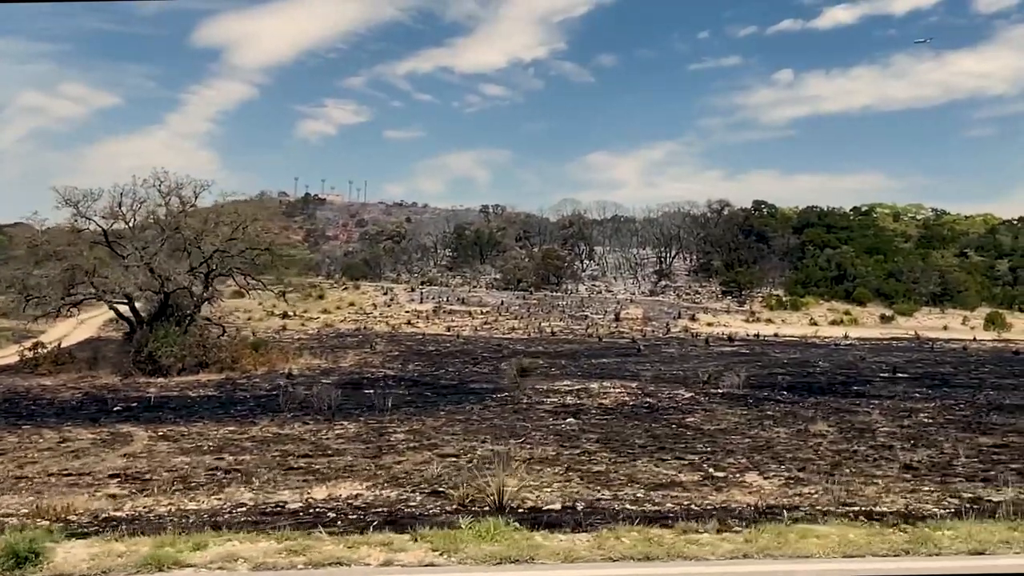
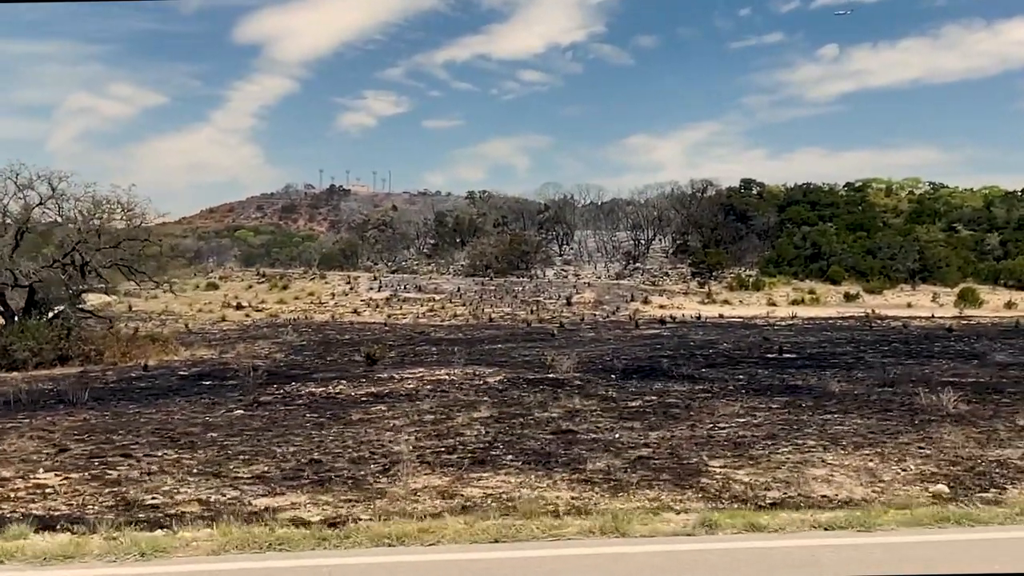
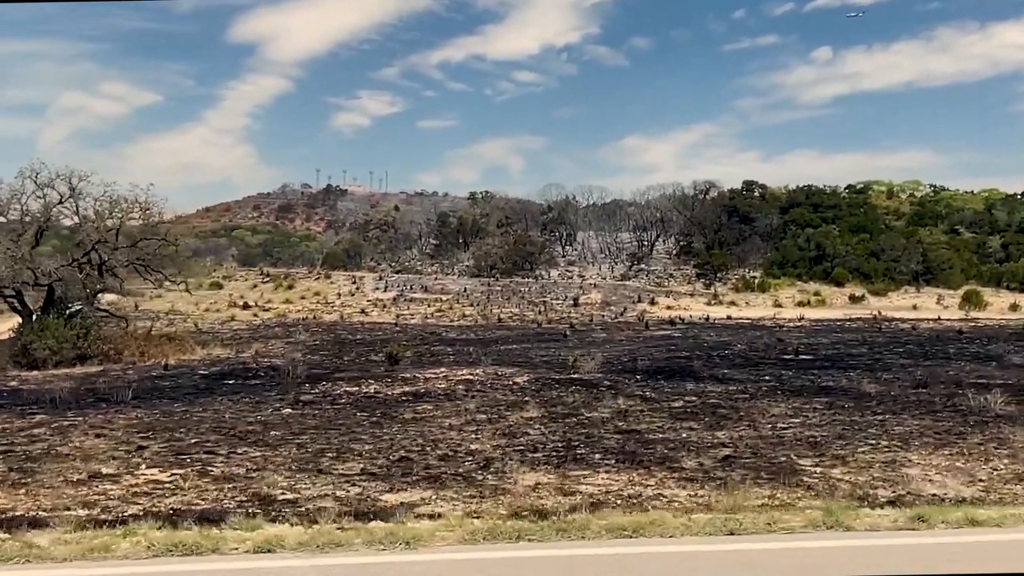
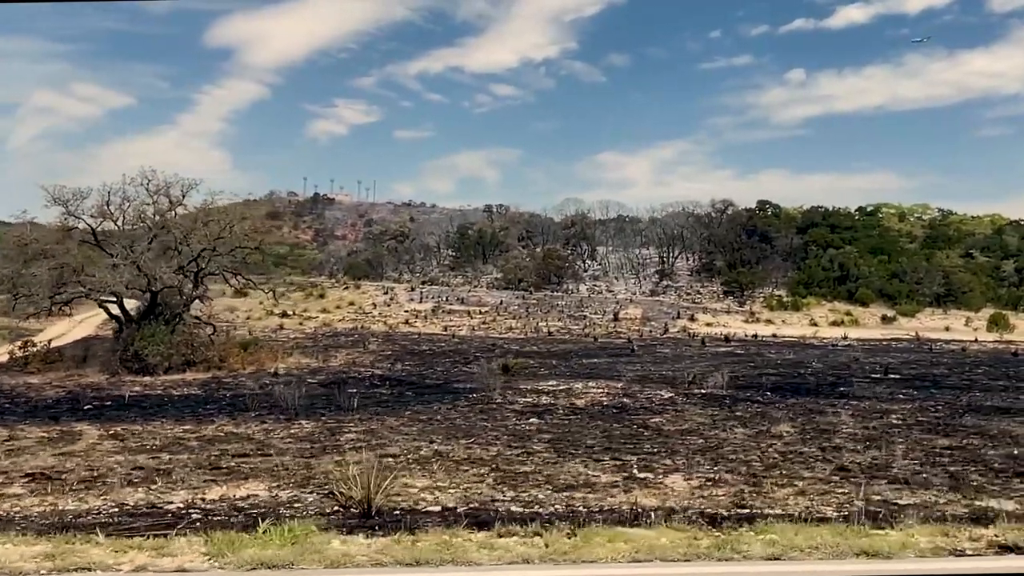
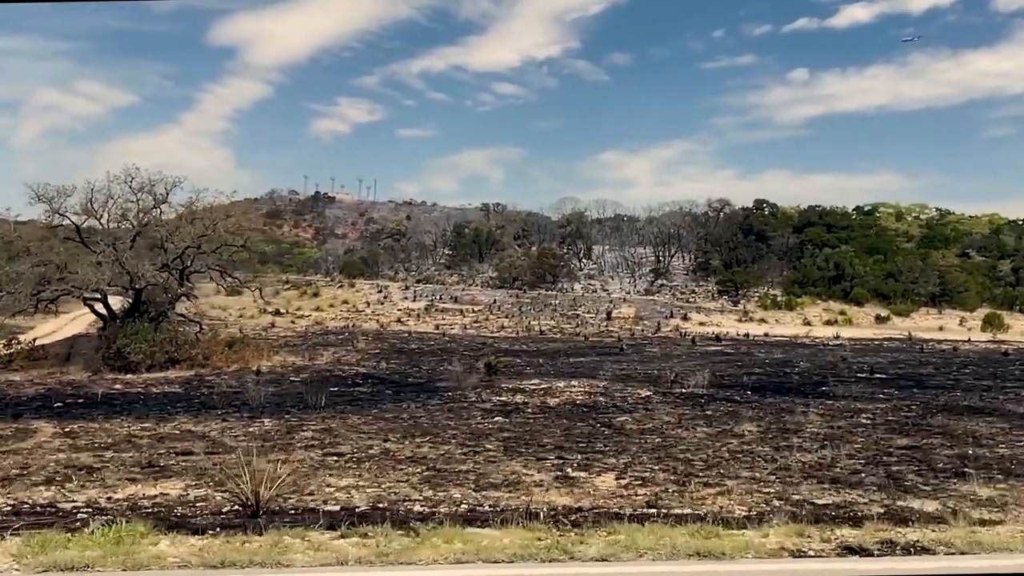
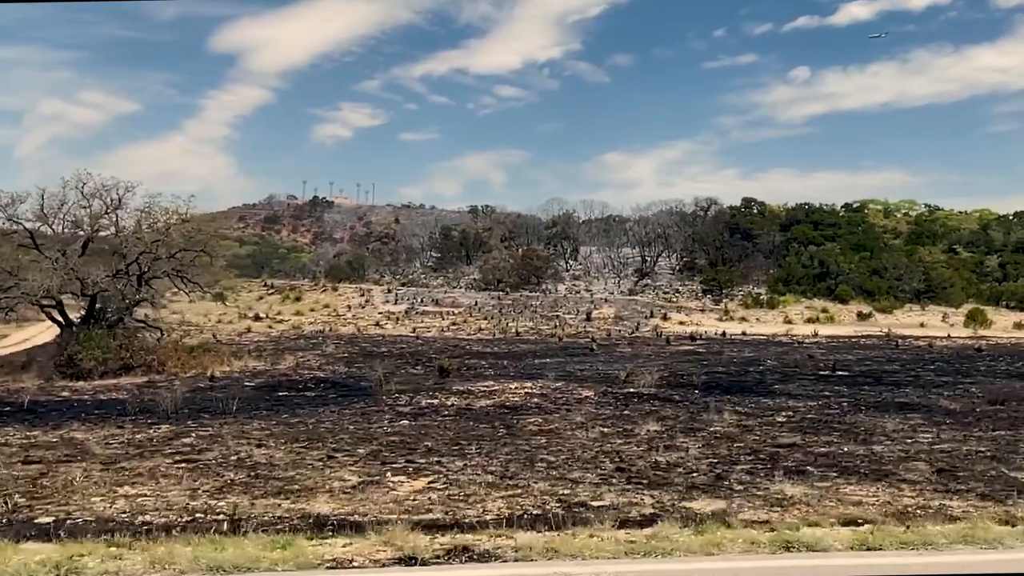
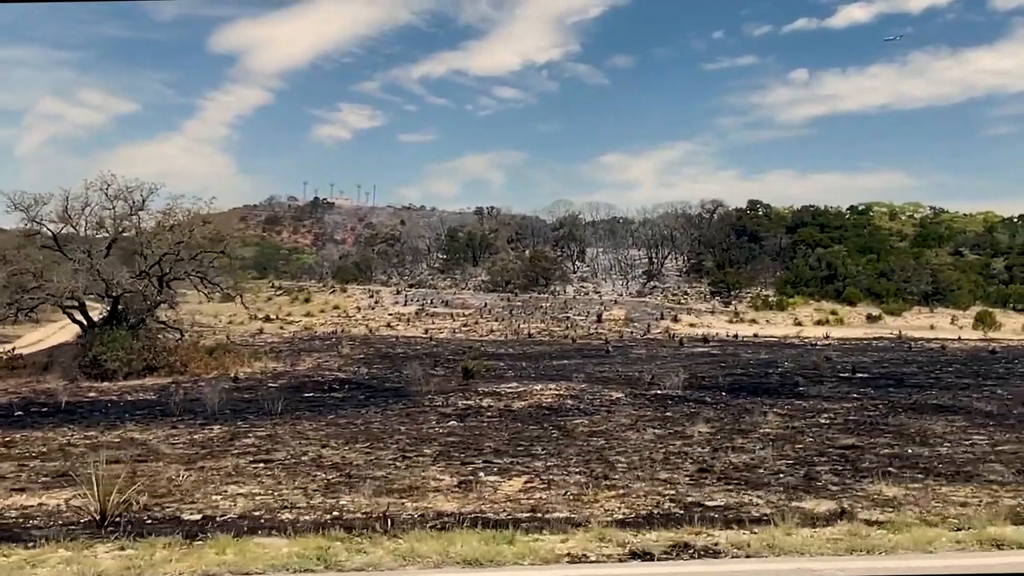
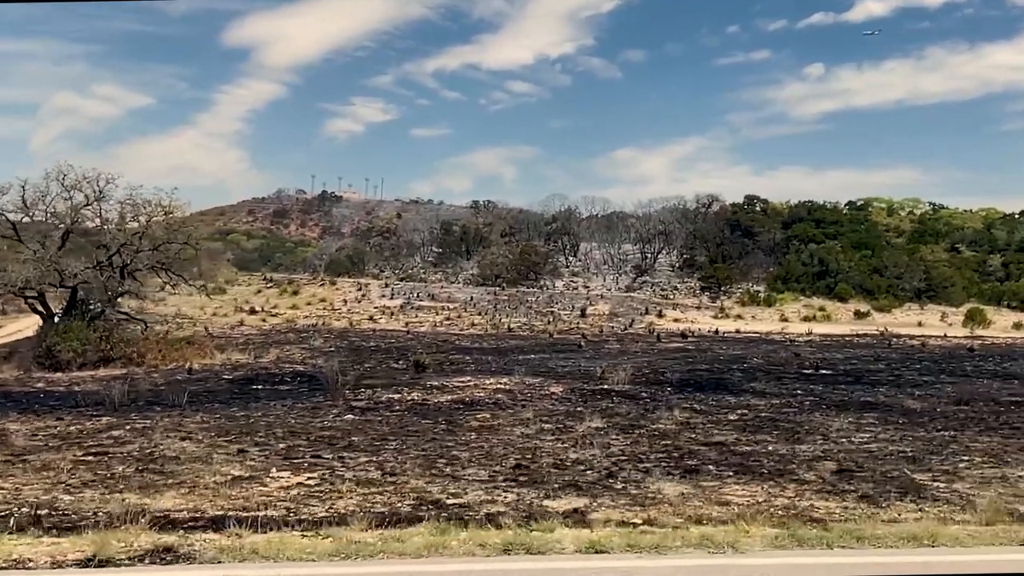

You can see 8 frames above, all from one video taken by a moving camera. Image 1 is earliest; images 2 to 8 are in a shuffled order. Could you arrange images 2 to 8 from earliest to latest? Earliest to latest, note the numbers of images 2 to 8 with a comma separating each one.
4, 5, 7, 6, 8, 3, 2
